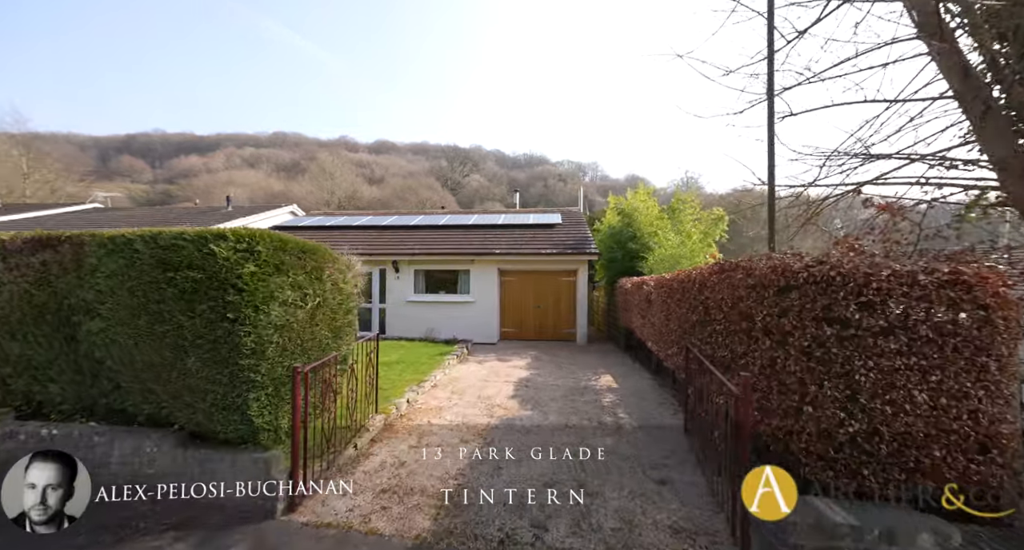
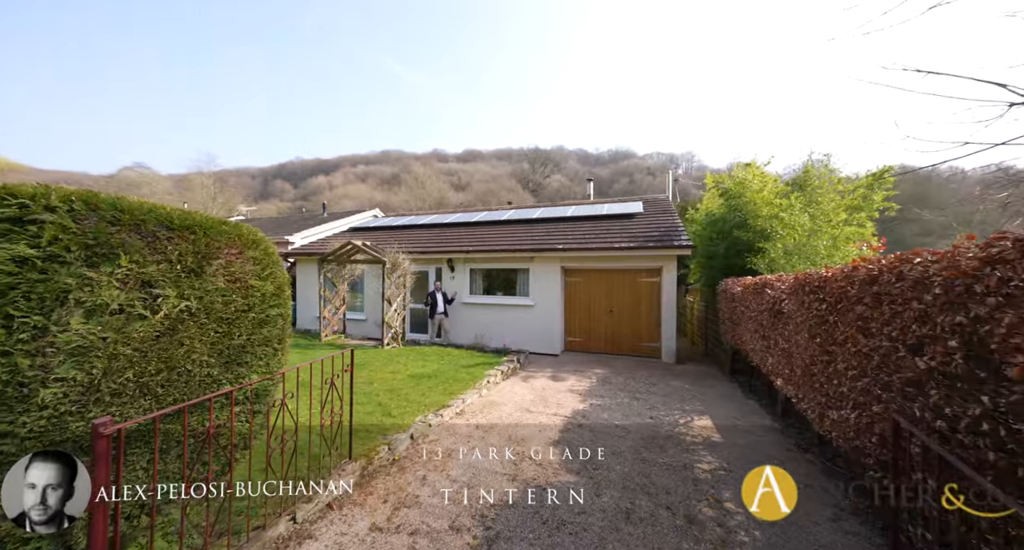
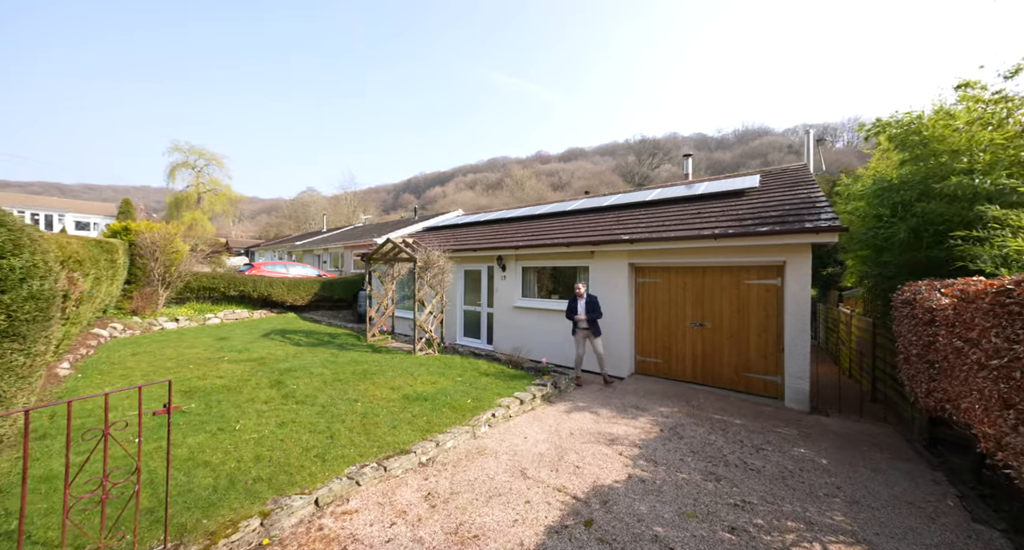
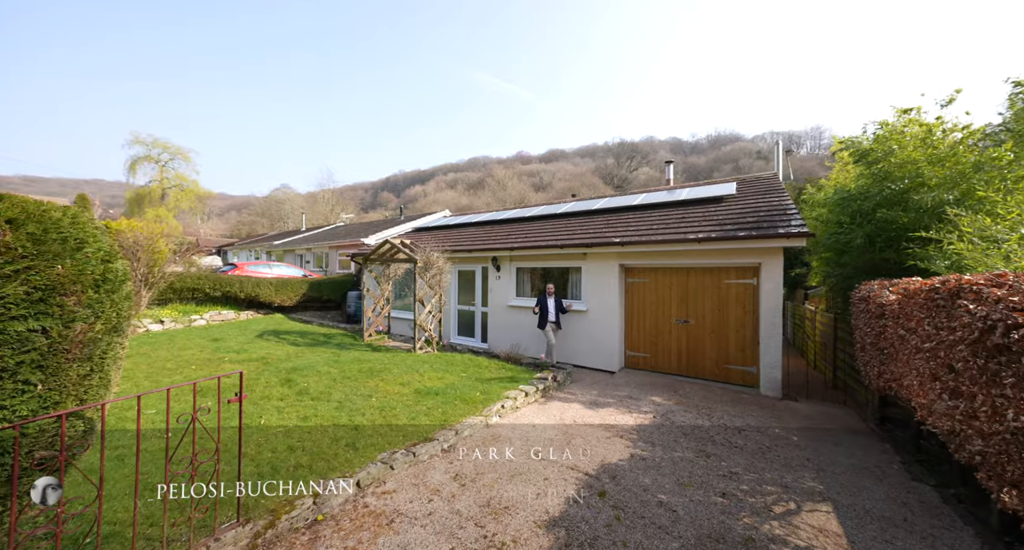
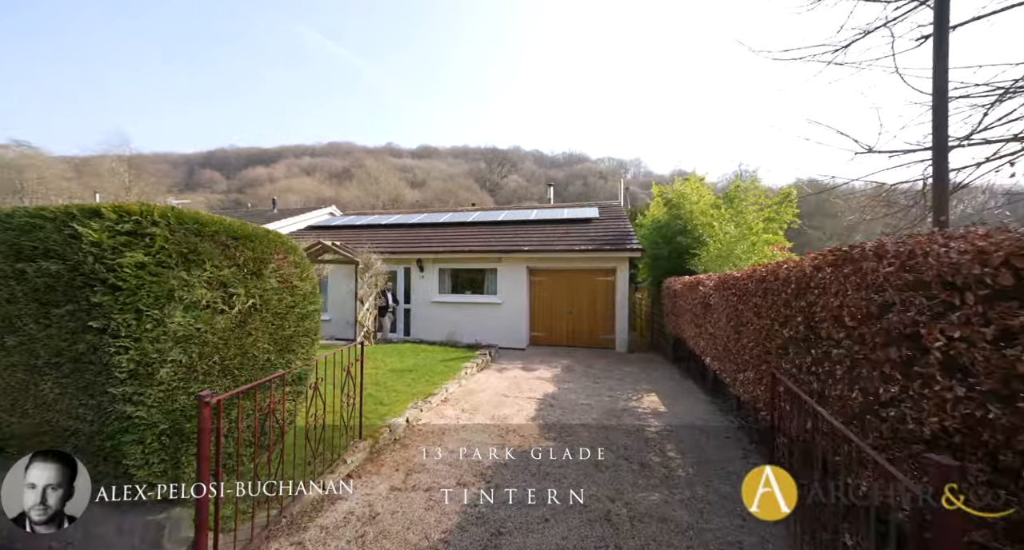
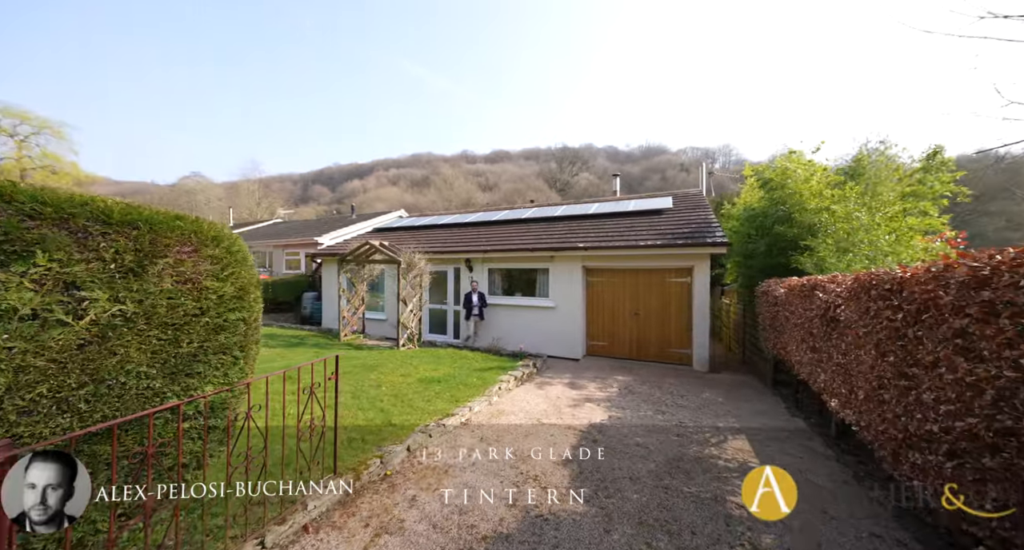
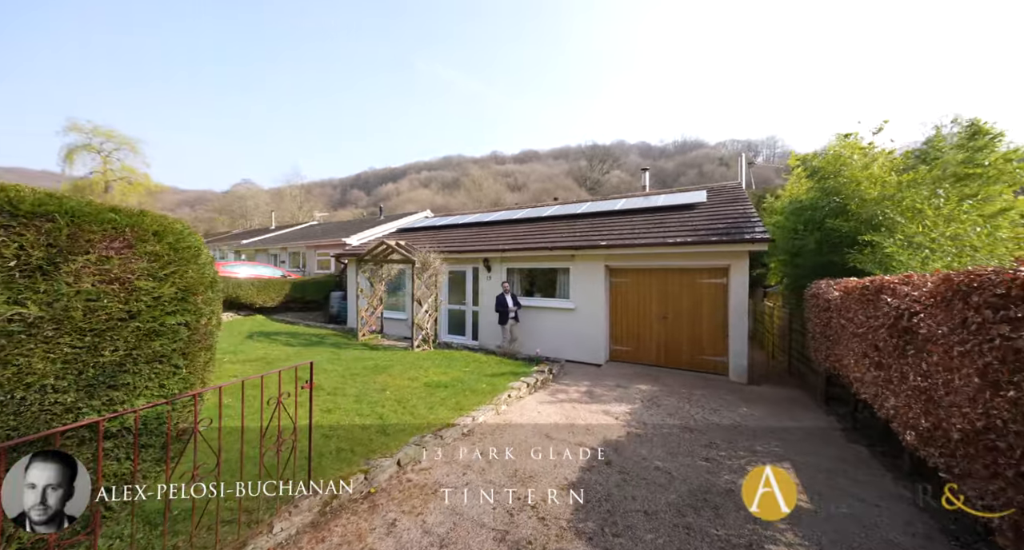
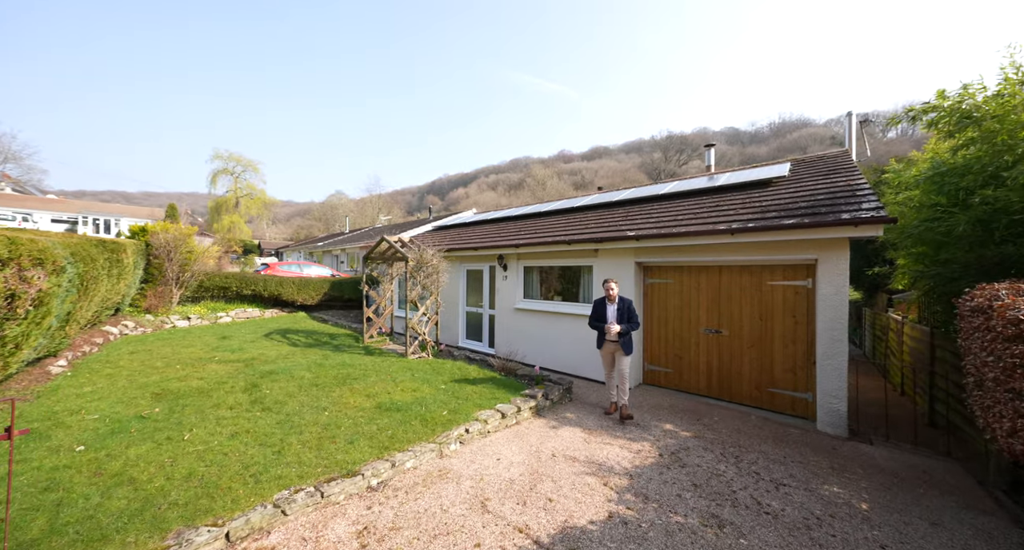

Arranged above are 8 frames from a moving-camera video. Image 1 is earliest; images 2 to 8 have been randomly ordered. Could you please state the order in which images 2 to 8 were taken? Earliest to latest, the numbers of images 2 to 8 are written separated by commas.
5, 2, 6, 7, 4, 3, 8
